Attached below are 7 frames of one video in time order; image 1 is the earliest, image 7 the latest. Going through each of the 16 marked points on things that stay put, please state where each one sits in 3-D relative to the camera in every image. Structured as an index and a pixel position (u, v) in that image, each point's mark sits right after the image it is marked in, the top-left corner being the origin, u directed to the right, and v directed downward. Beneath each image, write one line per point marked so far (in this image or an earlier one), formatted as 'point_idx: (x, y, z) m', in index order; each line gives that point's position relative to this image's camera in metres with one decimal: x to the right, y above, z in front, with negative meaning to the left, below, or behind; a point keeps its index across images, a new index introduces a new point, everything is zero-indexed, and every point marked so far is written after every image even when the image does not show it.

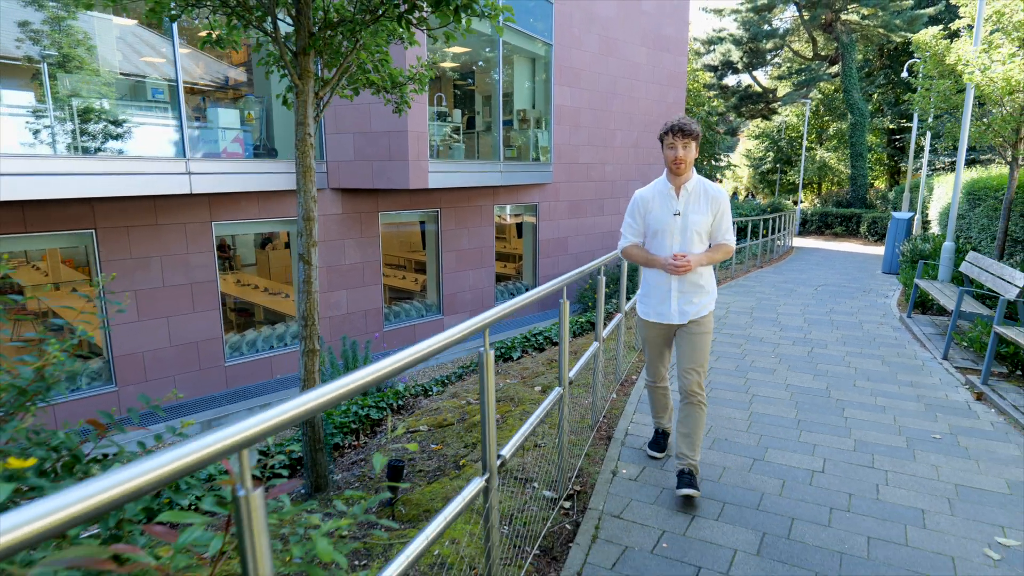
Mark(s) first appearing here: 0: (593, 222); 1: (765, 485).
0: (+2.2, +1.9, +17.4) m
1: (+1.5, -1.2, +3.7) m
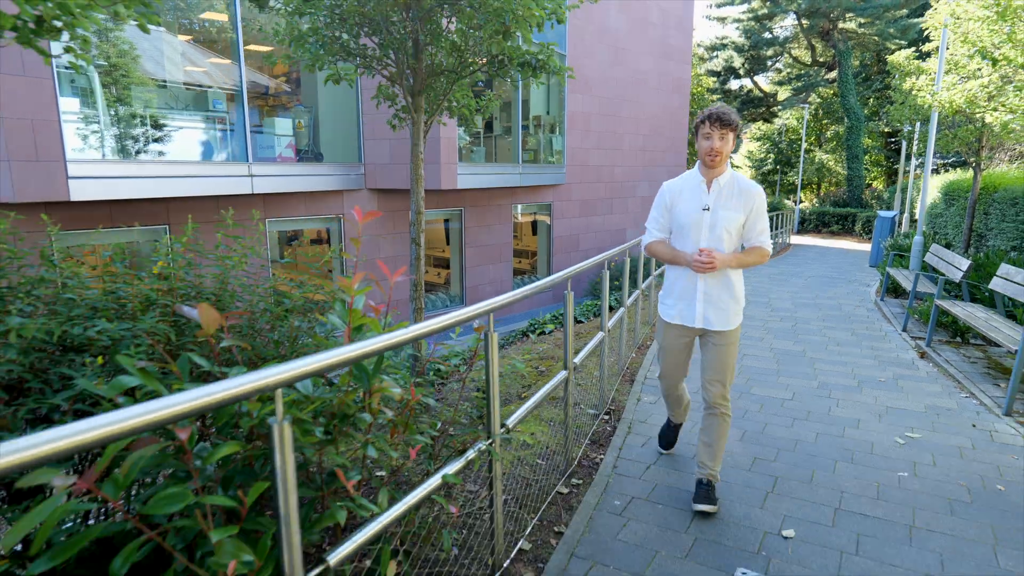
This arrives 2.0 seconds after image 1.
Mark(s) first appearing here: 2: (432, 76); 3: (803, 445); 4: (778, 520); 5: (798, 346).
0: (+2.7, +2.1, +18.8) m
1: (+1.9, -1.0, +5.0) m
2: (-0.7, +1.8, +5.1) m
3: (+2.0, -1.1, +4.3) m
4: (+1.4, -1.2, +3.3) m
5: (+3.3, -0.7, +7.0) m
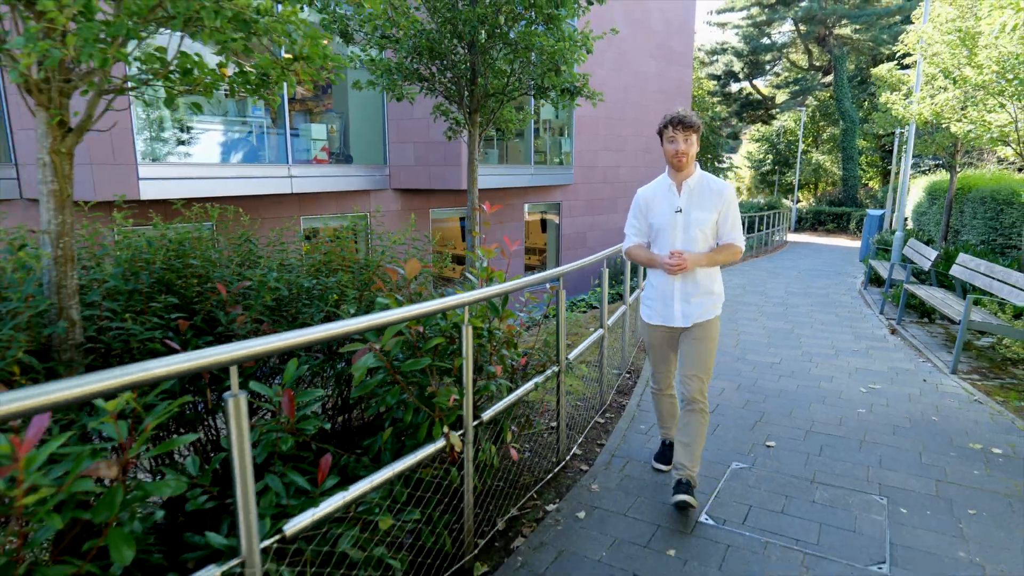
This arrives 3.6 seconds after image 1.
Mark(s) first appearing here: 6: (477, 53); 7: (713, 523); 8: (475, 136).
0: (+3.1, +2.2, +19.9) m
1: (+2.3, -0.8, +6.2) m
2: (-0.3, +1.9, +6.2) m
3: (+2.4, -0.9, +5.4) m
4: (+1.8, -1.1, +4.4) m
5: (+3.6, -0.5, +8.1) m
6: (-0.3, +2.2, +5.9) m
7: (+1.1, -1.2, +3.3) m
8: (-0.4, +1.6, +6.5) m
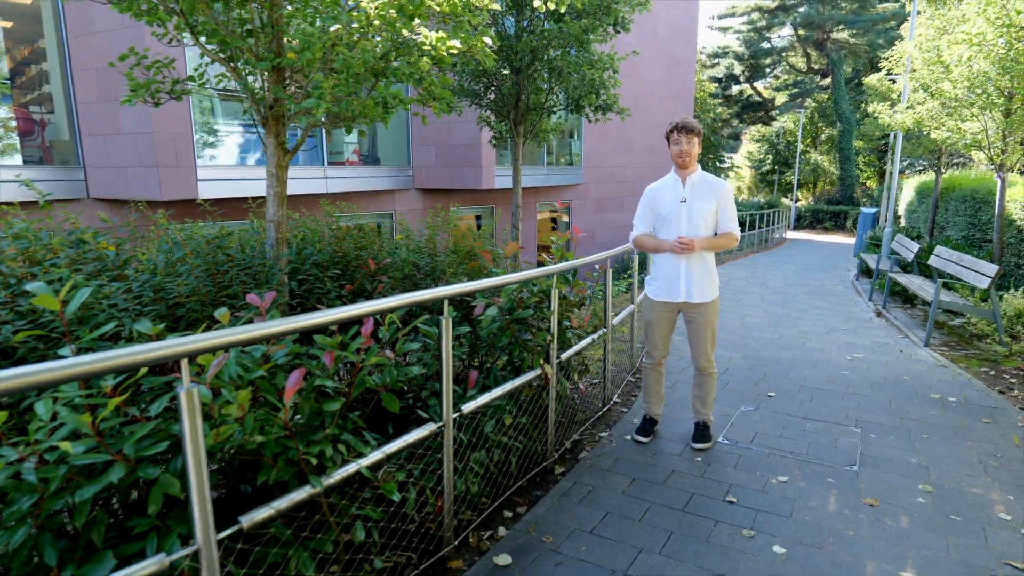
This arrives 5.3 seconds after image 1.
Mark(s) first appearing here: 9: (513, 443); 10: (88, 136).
0: (+3.5, +2.4, +20.9) m
1: (+2.8, -0.6, +7.2) m
2: (+0.2, +2.1, +7.3) m
3: (+2.9, -0.8, +6.4) m
4: (+2.2, -0.9, +5.5) m
5: (+4.1, -0.3, +9.2) m
6: (+0.1, +2.4, +6.9) m
7: (+1.5, -1.1, +4.3) m
8: (+0.1, +1.8, +7.5) m
9: (0.0, -0.9, +3.5) m
10: (-5.9, +2.1, +8.4) m
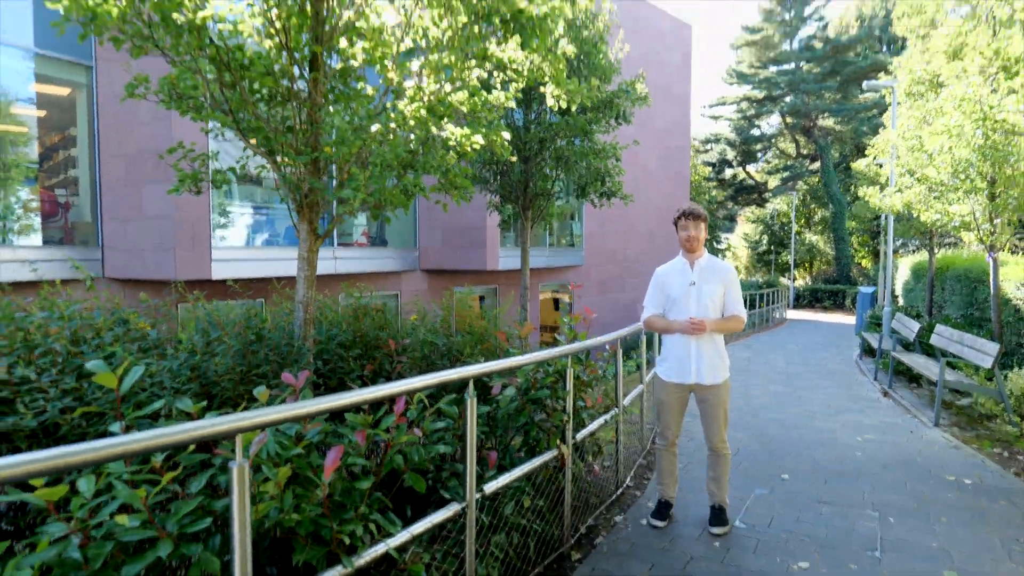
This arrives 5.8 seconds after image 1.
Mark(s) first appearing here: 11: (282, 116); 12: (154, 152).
0: (+3.6, -0.3, +21.2) m
1: (+2.9, -1.6, +7.2) m
2: (+0.3, +1.1, +7.6) m
3: (+3.0, -1.6, +6.4) m
4: (+2.3, -1.6, +5.4) m
5: (+4.2, -1.5, +9.2) m
6: (+0.2, +1.5, +7.3) m
7: (+1.6, -1.7, +4.3) m
8: (+0.2, +0.8, +7.8) m
9: (+0.1, -1.4, +3.5) m
10: (-5.8, +1.0, +8.7) m
11: (-1.7, +1.2, +4.4) m
12: (-4.9, +1.9, +8.4) m
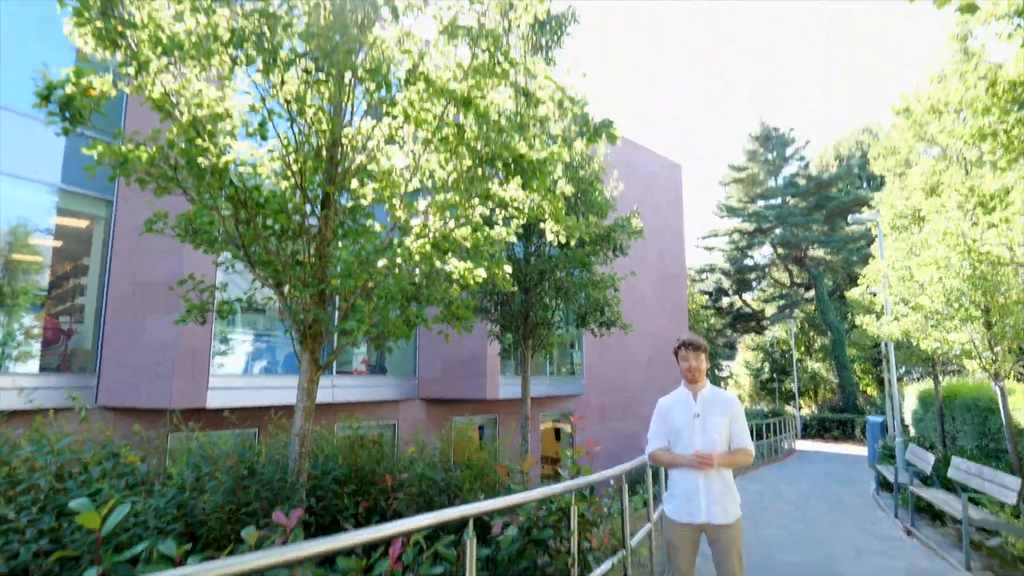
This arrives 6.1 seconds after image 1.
0: (+3.6, -4.6, +20.7) m
1: (+2.9, -3.0, +6.7) m
2: (+0.3, -0.5, +7.7) m
3: (+3.0, -2.9, +6.0) m
4: (+2.4, -2.7, +5.0) m
5: (+4.2, -3.4, +8.7) m
6: (+0.2, -0.1, +7.5) m
7: (+1.6, -2.5, +3.8) m
8: (+0.2, -0.9, +7.8) m
9: (+0.1, -2.1, +3.1) m
10: (-5.8, -0.8, +8.8) m
11: (-1.7, +0.3, +4.6) m
12: (-4.9, +0.1, +8.6) m
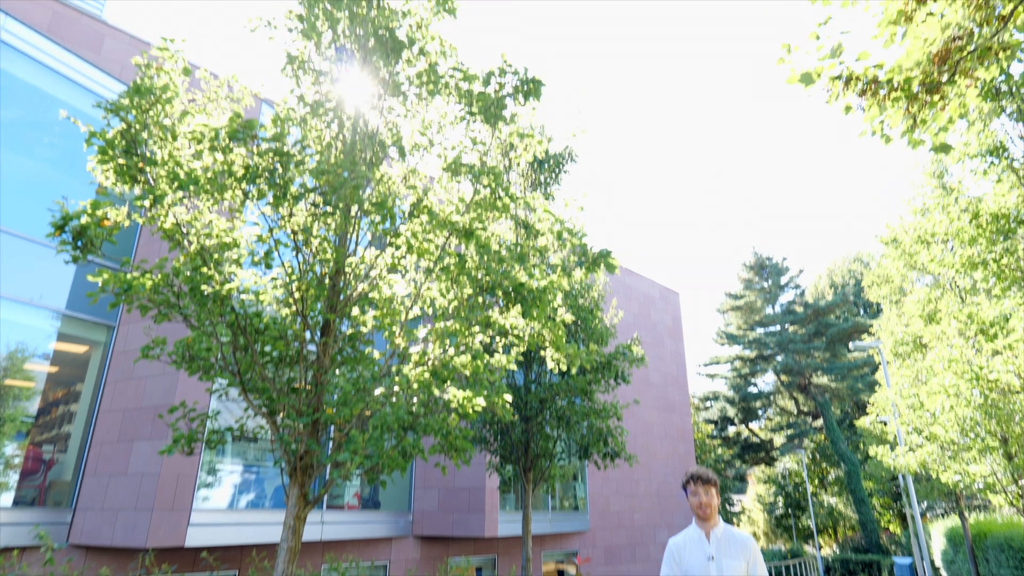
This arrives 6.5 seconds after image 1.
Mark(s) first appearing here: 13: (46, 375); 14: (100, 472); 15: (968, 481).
0: (+3.7, -8.7, +19.3) m
1: (+2.9, -4.3, +5.9) m
2: (+0.3, -2.0, +7.4) m
3: (+3.0, -4.0, +5.2) m
4: (+2.4, -3.7, +4.3) m
5: (+4.2, -5.1, +7.8) m
6: (+0.2, -1.6, +7.3) m
7: (+1.6, -3.2, +3.2) m
8: (+0.2, -2.4, +7.4) m
9: (+0.1, -2.7, +2.6) m
10: (-5.7, -2.6, +8.4) m
11: (-1.6, -0.7, +4.5) m
12: (-4.9, -1.7, +8.4) m
13: (-6.2, -1.2, +8.2) m
14: (-5.6, -2.5, +8.4) m
15: (+6.9, -3.0, +9.3) m
